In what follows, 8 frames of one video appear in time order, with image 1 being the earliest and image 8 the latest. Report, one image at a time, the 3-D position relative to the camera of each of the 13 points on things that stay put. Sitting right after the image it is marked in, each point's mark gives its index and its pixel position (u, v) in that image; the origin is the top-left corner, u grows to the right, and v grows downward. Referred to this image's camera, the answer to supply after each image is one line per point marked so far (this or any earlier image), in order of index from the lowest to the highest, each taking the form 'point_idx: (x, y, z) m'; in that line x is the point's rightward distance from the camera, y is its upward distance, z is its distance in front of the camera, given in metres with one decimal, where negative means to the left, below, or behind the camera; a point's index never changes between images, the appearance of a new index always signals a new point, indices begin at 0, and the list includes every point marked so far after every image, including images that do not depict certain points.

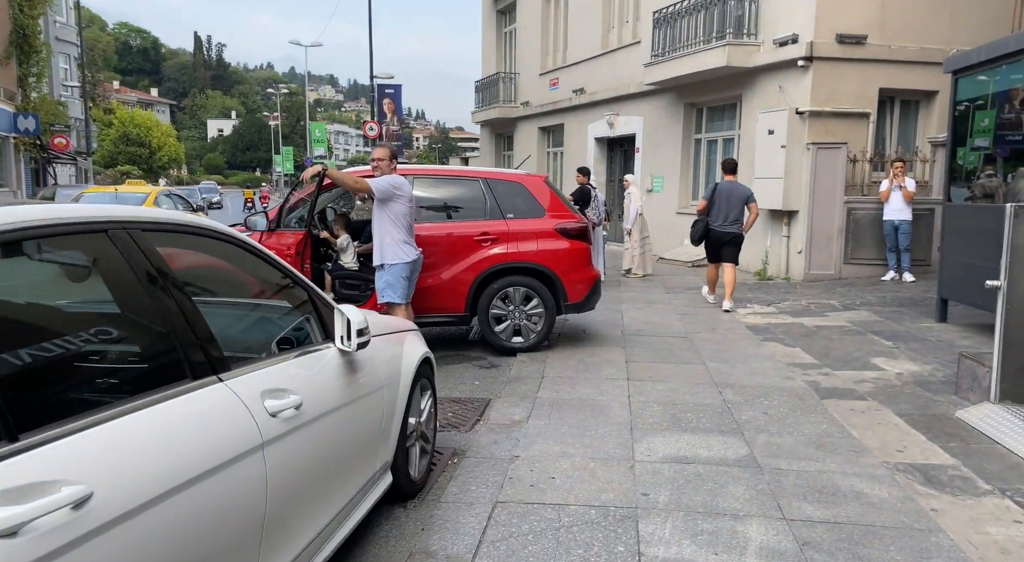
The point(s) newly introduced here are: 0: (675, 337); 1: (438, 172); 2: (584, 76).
0: (+1.7, -0.6, +8.0) m
1: (-0.7, +1.1, +7.2) m
2: (+1.9, +5.4, +19.9) m
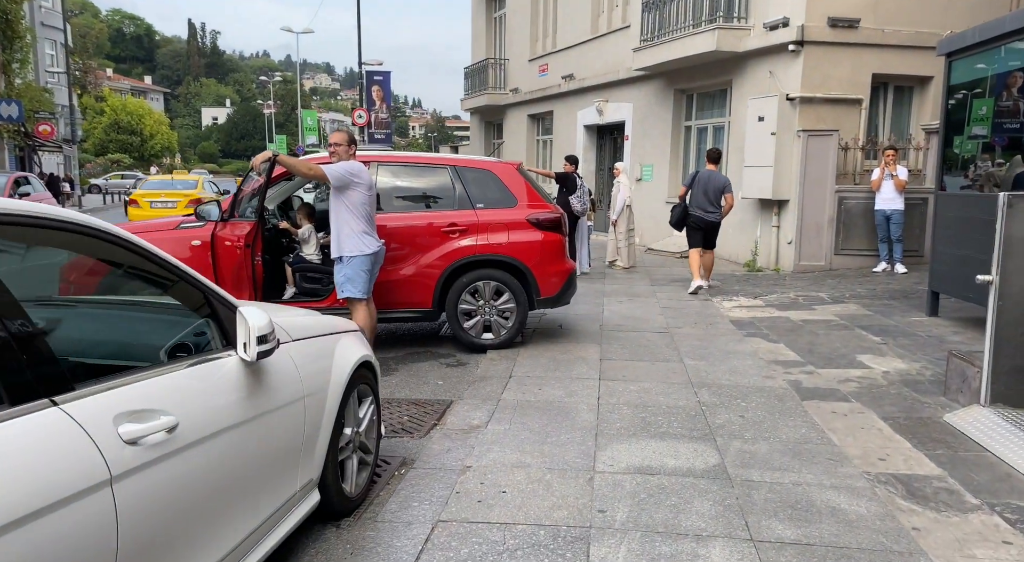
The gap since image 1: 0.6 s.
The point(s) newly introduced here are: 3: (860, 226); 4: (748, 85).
0: (+1.4, -0.5, +7.6) m
1: (-1.0, +1.1, +6.9) m
2: (+1.6, +5.7, +19.5) m
3: (+5.4, +0.9, +11.7) m
4: (+4.1, +3.4, +13.1) m
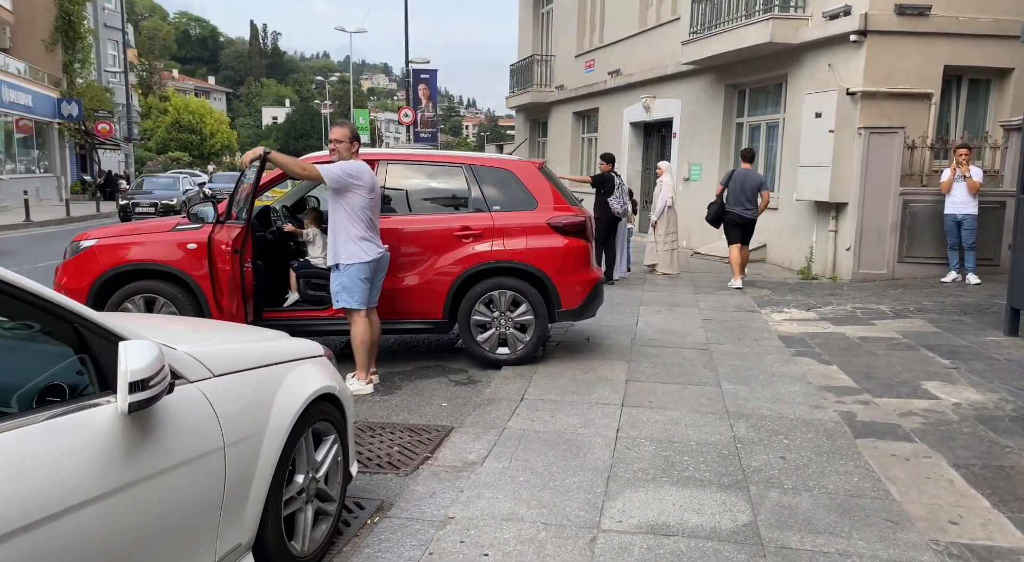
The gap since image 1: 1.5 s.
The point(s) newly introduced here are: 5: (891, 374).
0: (+1.7, -0.6, +6.9) m
1: (-0.8, +1.0, +6.4) m
2: (+2.7, +5.6, +18.7) m
3: (+5.9, +0.7, +10.7) m
4: (+4.7, +3.3, +12.2) m
5: (+3.0, -0.8, +6.0) m
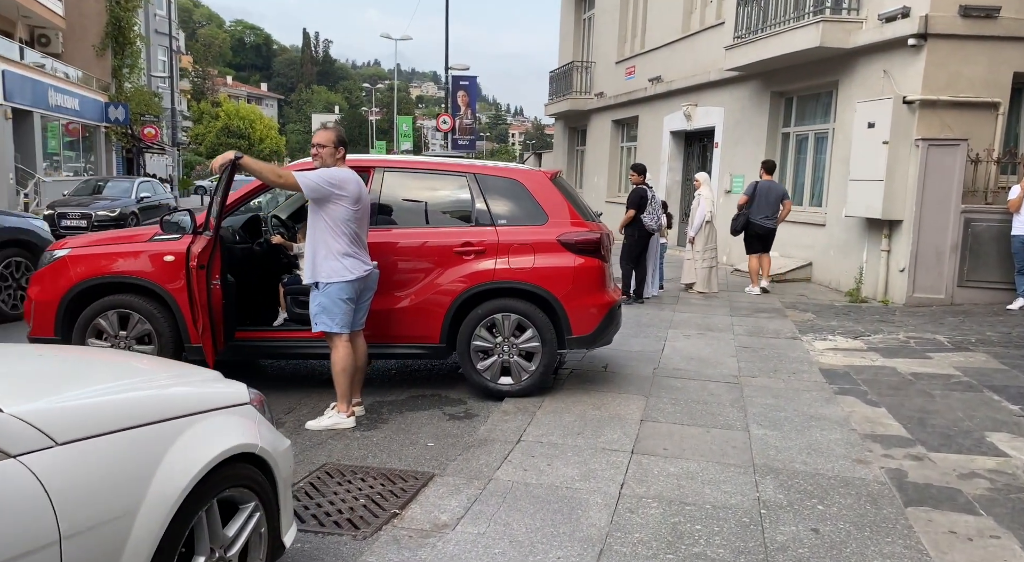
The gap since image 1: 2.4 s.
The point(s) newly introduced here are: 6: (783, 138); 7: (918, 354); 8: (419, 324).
0: (+1.7, -0.8, +6.2) m
1: (-0.7, +0.9, +5.8) m
2: (+3.6, +5.2, +18.0) m
3: (+6.2, +0.3, +9.8) m
4: (+5.2, +2.9, +11.3) m
5: (+3.0, -1.0, +5.2) m
6: (+5.0, +2.6, +13.8) m
7: (+4.0, -0.7, +7.5) m
8: (-0.7, -0.3, +5.6) m
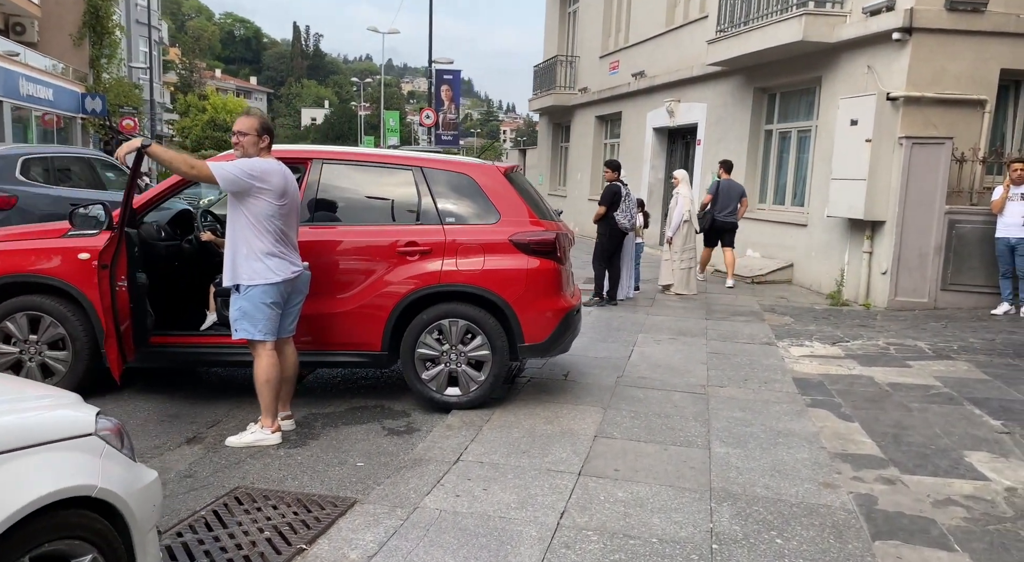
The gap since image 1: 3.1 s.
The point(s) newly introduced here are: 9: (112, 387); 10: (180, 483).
0: (+1.3, -0.9, +5.9) m
1: (-1.1, +0.9, +5.4) m
2: (+3.1, +5.2, +17.6) m
3: (+5.8, +0.3, +9.4) m
4: (+4.8, +2.9, +11.0) m
5: (+2.7, -1.0, +4.9) m
6: (+4.5, +2.6, +13.5) m
7: (+3.6, -0.8, +7.1) m
8: (-1.1, -0.3, +5.1) m
9: (-2.8, -0.7, +5.3) m
10: (-1.7, -1.0, +3.8) m
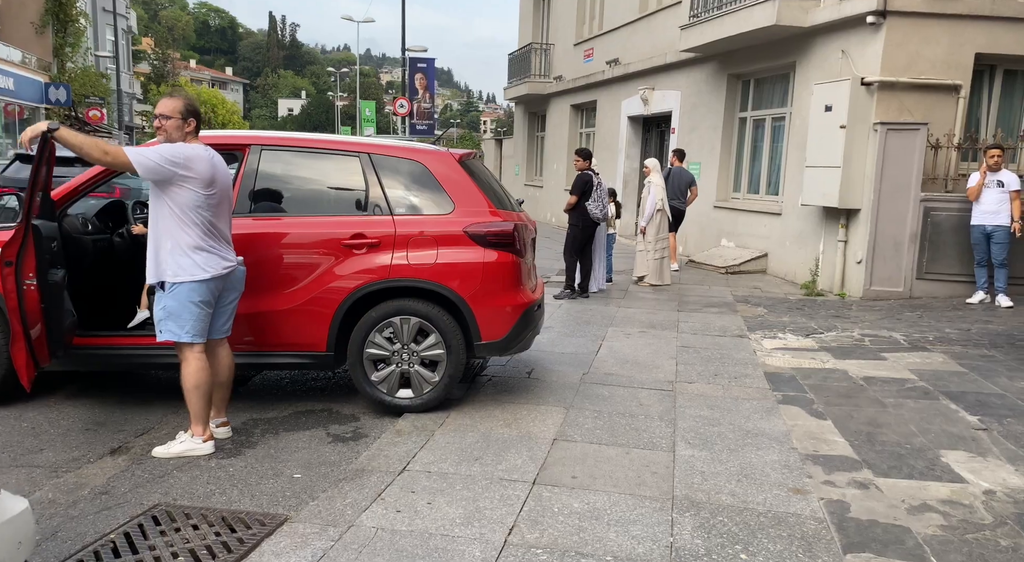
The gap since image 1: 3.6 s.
0: (+1.0, -0.8, +5.6) m
1: (-1.4, +0.9, +5.0) m
2: (+2.5, +5.4, +17.3) m
3: (+5.4, +0.4, +9.3) m
4: (+4.3, +3.1, +10.7) m
5: (+2.4, -1.0, +4.7) m
6: (+4.0, +2.8, +13.3) m
7: (+3.3, -0.7, +6.9) m
8: (-1.3, -0.3, +4.8) m
9: (-3.1, -0.7, +4.9) m
10: (-1.9, -1.0, +3.5) m
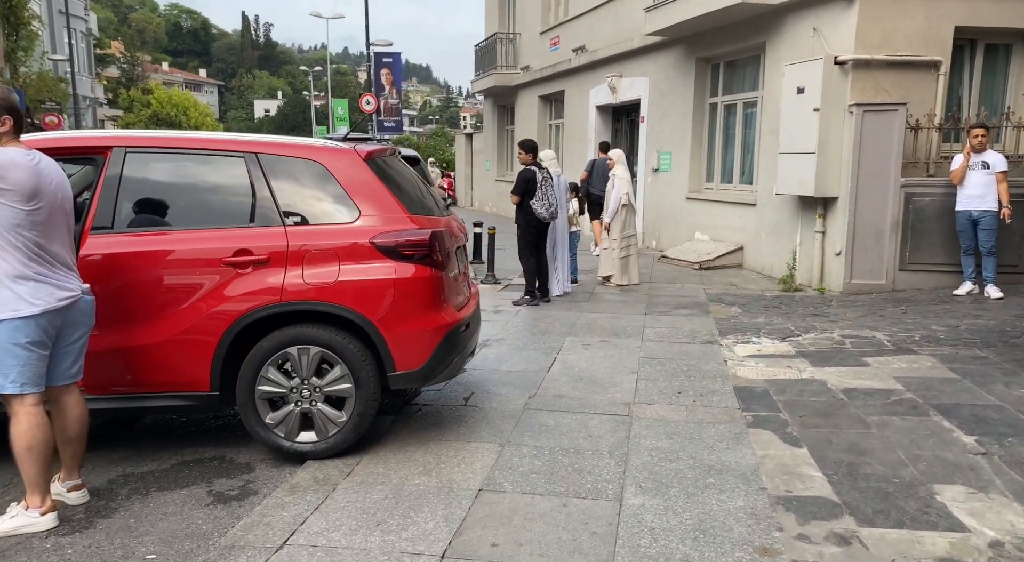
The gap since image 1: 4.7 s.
0: (+0.6, -0.9, +4.9) m
1: (-1.9, +0.8, +4.3) m
2: (+1.6, +5.5, +16.6) m
3: (+4.9, +0.5, +8.6) m
4: (+3.7, +3.1, +10.1) m
5: (+2.0, -1.0, +4.0) m
6: (+3.3, +2.9, +12.6) m
7: (+2.8, -0.6, +6.3) m
8: (-1.8, -0.5, +4.1) m
9: (-3.5, -0.9, +4.1) m
10: (-2.3, -1.2, +2.7) m
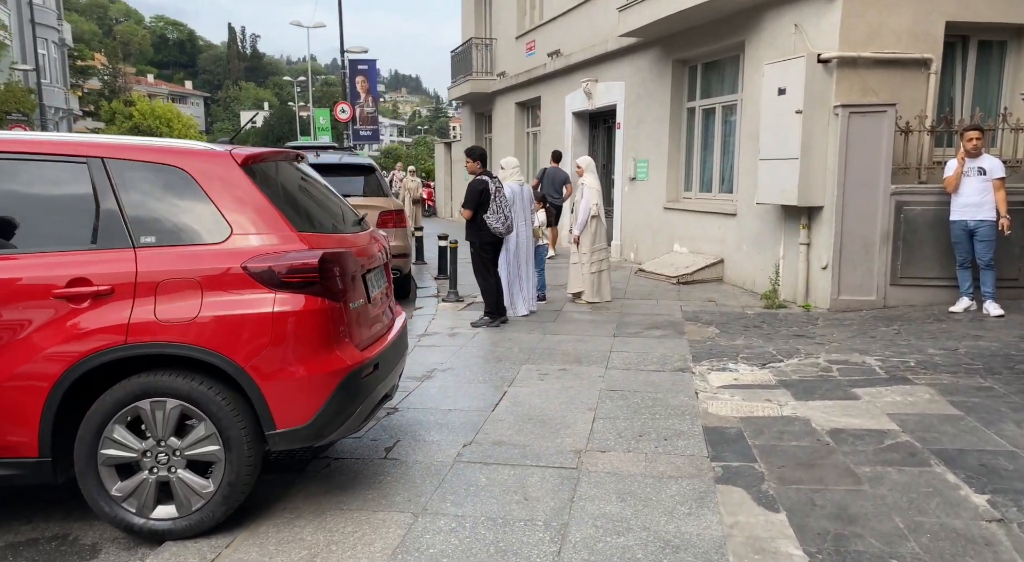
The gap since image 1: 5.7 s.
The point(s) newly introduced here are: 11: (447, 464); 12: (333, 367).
0: (+0.2, -1.0, +4.1) m
1: (-2.3, +0.6, +3.5) m
2: (+1.0, +5.2, +15.9) m
3: (+4.4, +0.4, +7.9) m
4: (+3.1, +2.9, +9.4) m
5: (+1.6, -1.1, +3.2) m
6: (+2.8, +2.6, +11.9) m
7: (+2.4, -0.8, +5.5) m
8: (-2.2, -0.6, +3.3) m
9: (-3.9, -1.1, +3.3) m
10: (-2.7, -1.4, +1.9) m
11: (-0.4, -1.0, +4.2) m
12: (-0.8, -0.4, +3.4) m
